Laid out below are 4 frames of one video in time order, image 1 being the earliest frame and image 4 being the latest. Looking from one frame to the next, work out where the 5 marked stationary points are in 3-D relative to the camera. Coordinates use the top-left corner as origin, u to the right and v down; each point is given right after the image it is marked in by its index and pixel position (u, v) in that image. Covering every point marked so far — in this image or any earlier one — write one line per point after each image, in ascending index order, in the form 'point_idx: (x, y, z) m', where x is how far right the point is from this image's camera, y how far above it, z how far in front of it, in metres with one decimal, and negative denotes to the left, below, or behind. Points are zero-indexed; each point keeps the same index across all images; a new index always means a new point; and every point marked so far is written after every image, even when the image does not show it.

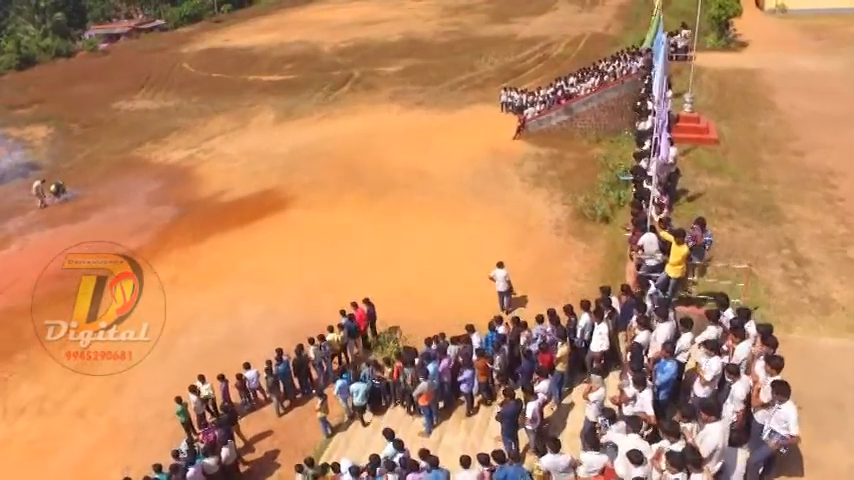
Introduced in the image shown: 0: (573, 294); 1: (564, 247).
0: (+5.1, -1.9, +17.7) m
1: (+5.4, -0.3, +19.9) m
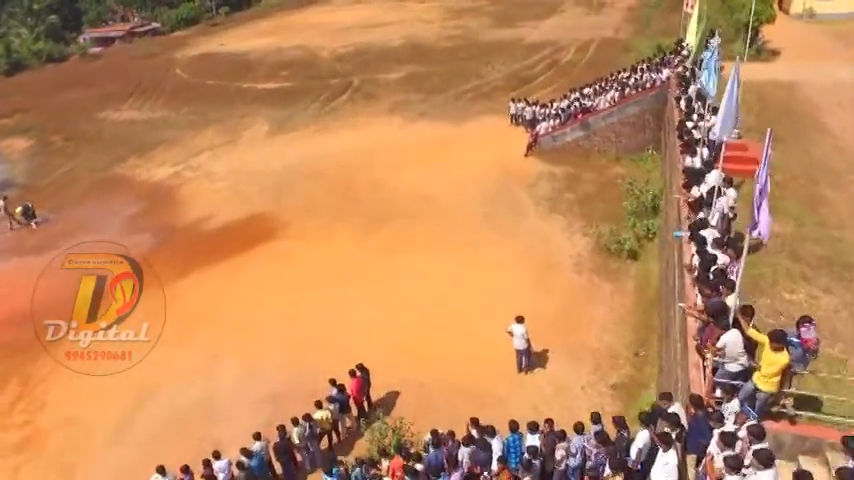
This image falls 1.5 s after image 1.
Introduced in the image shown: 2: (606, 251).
0: (+5.2, -3.3, +15.3) m
1: (+5.5, -1.7, +17.6) m
2: (+6.7, -0.4, +19.0) m
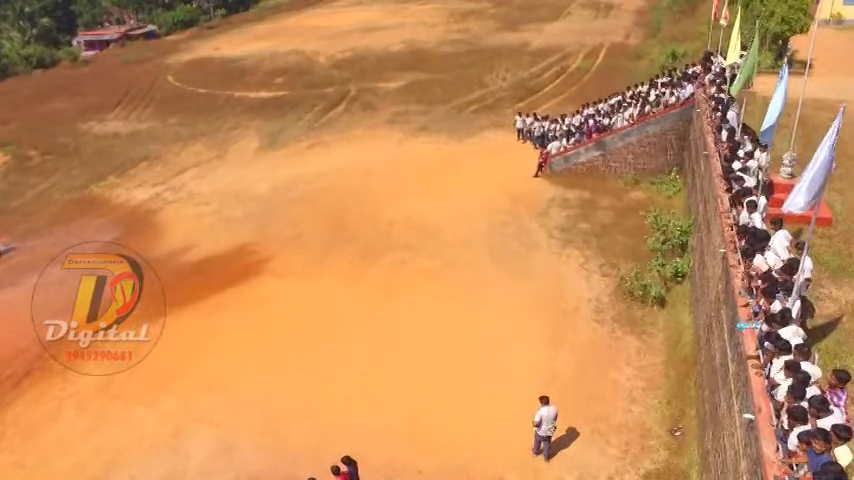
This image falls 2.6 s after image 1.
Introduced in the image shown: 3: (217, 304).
0: (+5.2, -4.7, +13.1) m
1: (+5.5, -3.2, +15.4) m
2: (+6.7, -1.9, +16.8) m
3: (-7.7, -2.3, +18.7) m
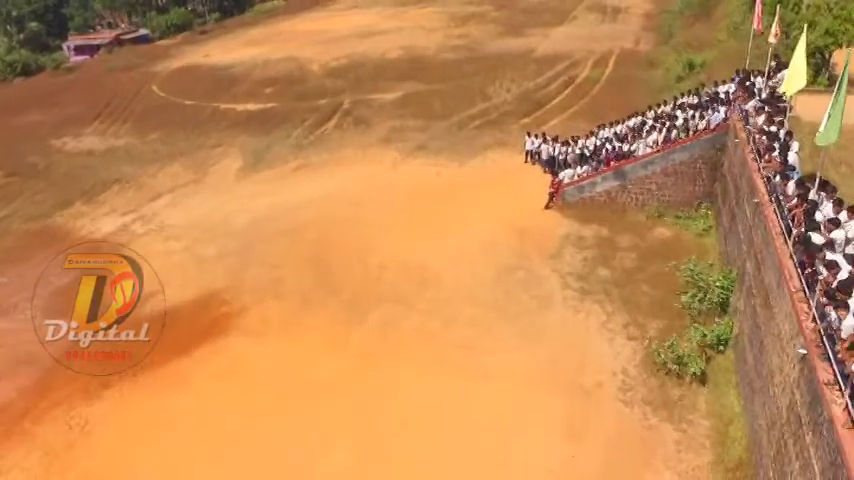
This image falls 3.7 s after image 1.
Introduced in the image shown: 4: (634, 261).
0: (+5.0, -6.4, +10.4) m
1: (+5.4, -4.9, +12.6) m
2: (+6.5, -3.6, +14.1) m
3: (-7.8, -4.0, +16.0) m
4: (+7.4, -0.8, +18.3) m
